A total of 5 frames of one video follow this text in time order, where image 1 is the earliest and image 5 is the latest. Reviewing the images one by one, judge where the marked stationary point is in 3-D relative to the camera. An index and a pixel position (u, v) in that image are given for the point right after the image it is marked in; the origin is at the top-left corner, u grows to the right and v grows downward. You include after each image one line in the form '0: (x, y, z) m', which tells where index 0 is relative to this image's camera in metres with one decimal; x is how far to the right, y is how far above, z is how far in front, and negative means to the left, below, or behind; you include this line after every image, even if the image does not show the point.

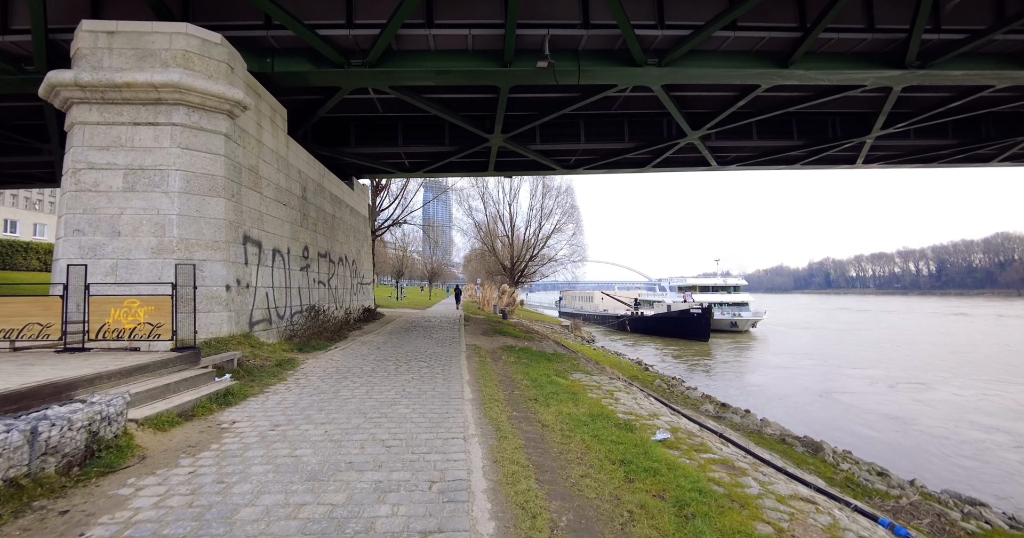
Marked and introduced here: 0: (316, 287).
0: (-5.8, -0.6, +12.5) m
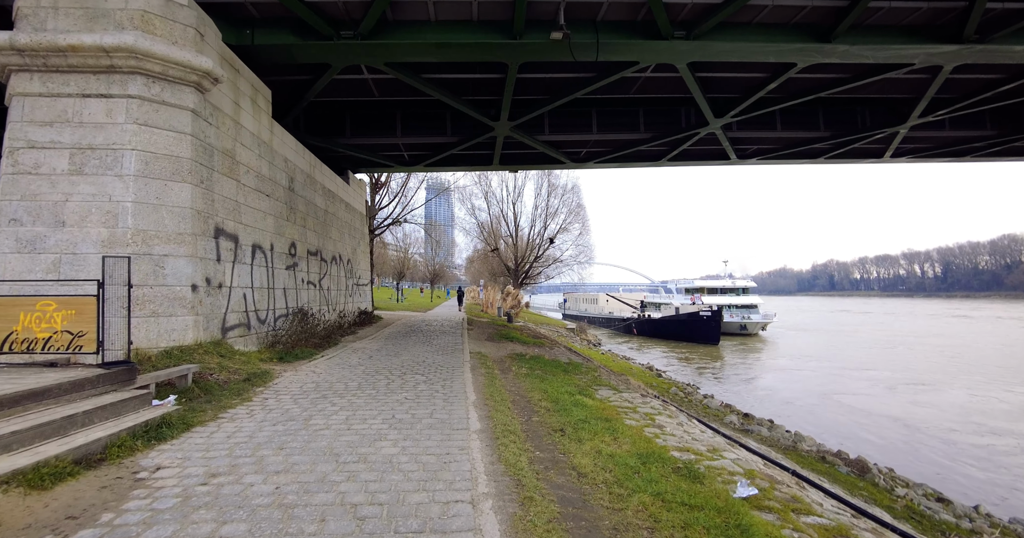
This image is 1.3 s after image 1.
0: (-5.6, -0.5, +11.4) m
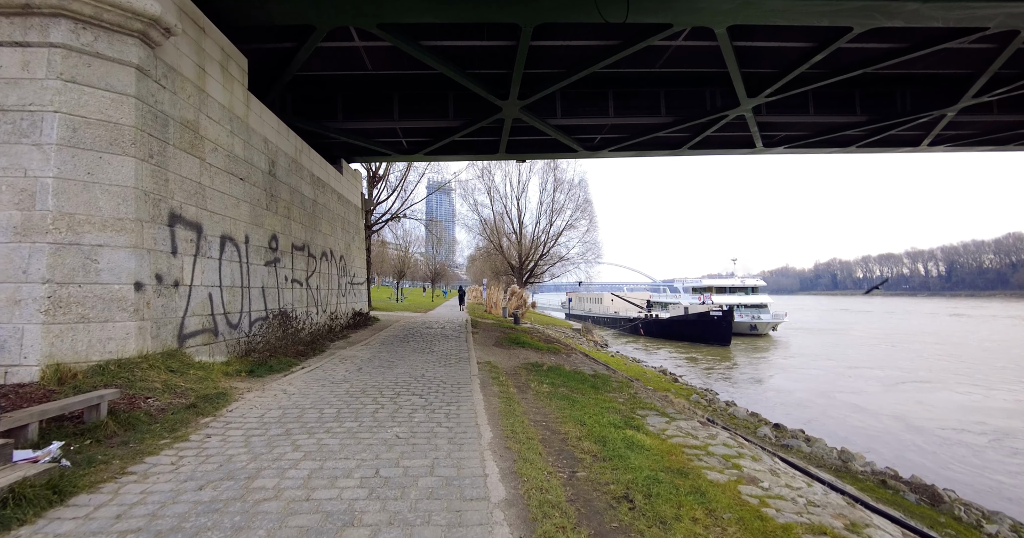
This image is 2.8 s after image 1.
0: (-5.3, -0.4, +10.1) m
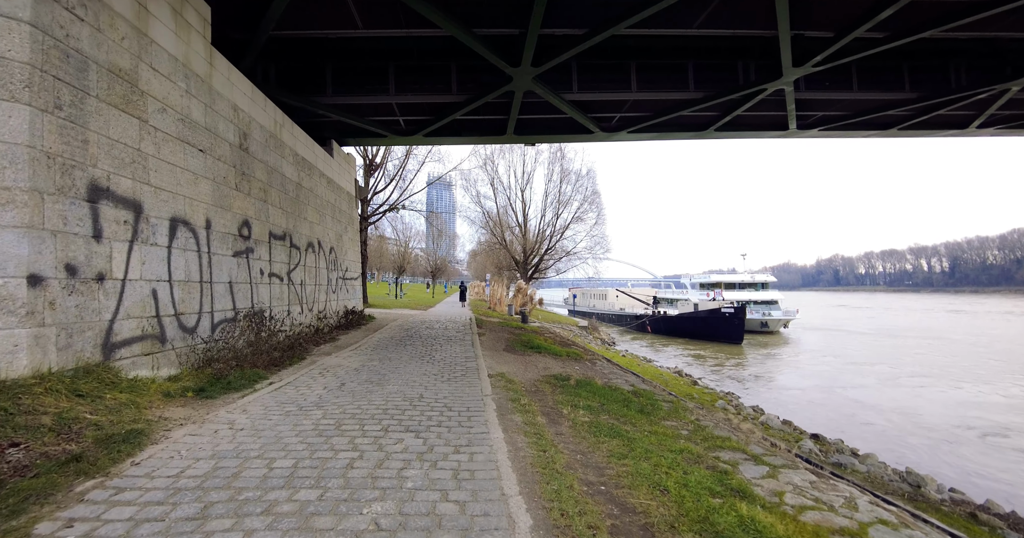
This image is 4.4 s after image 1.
0: (-5.0, -0.3, +8.6) m
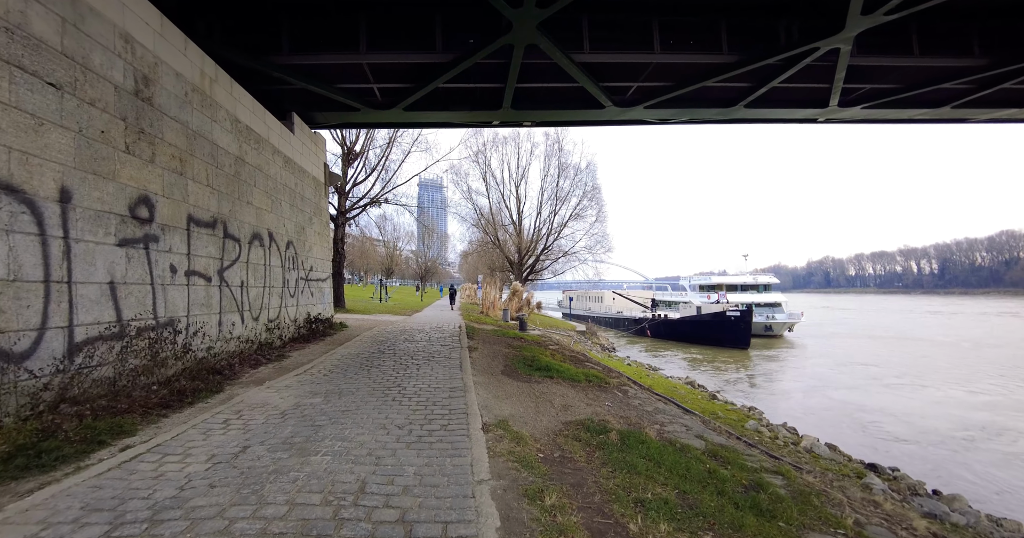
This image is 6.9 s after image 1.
0: (-5.0, -0.2, +6.3) m
